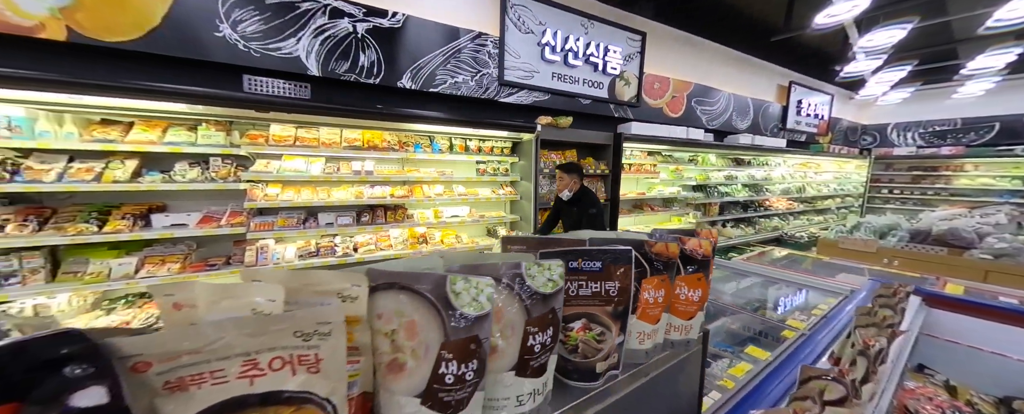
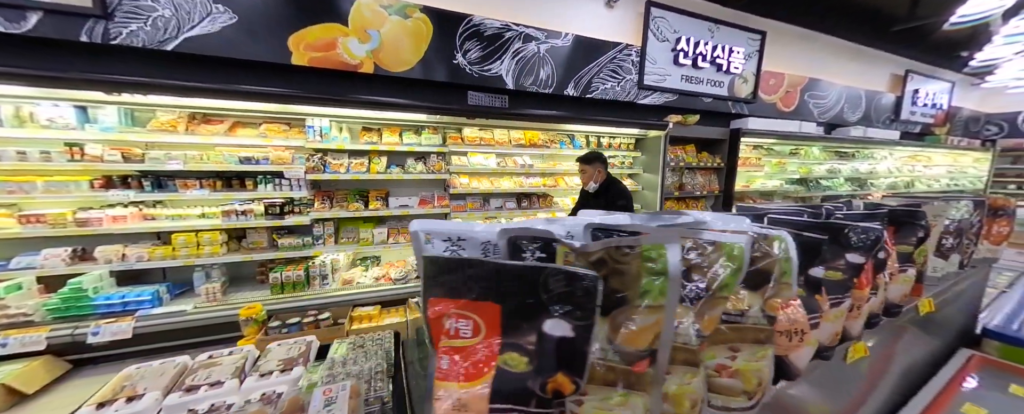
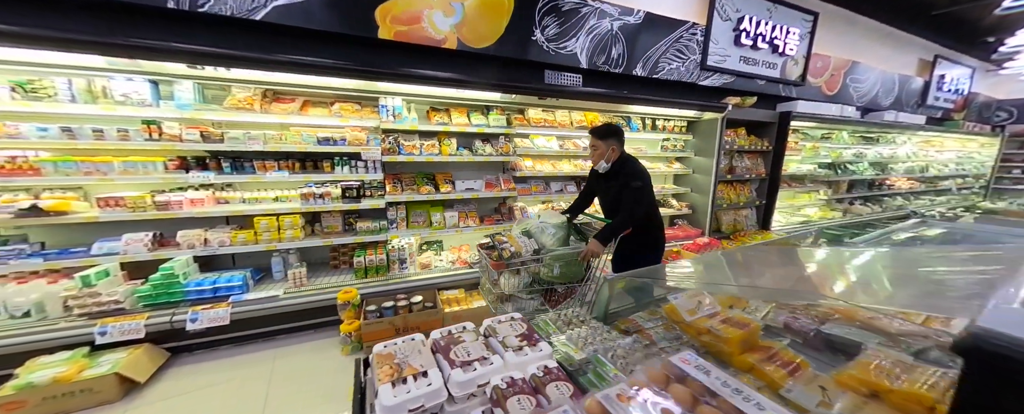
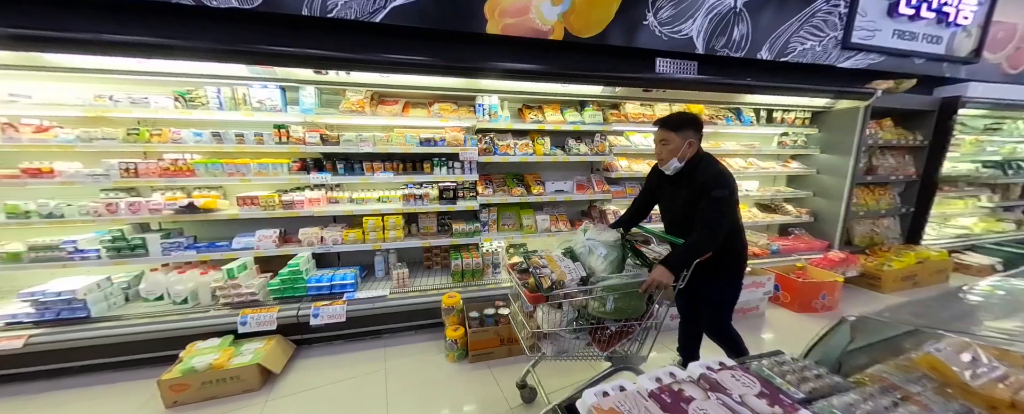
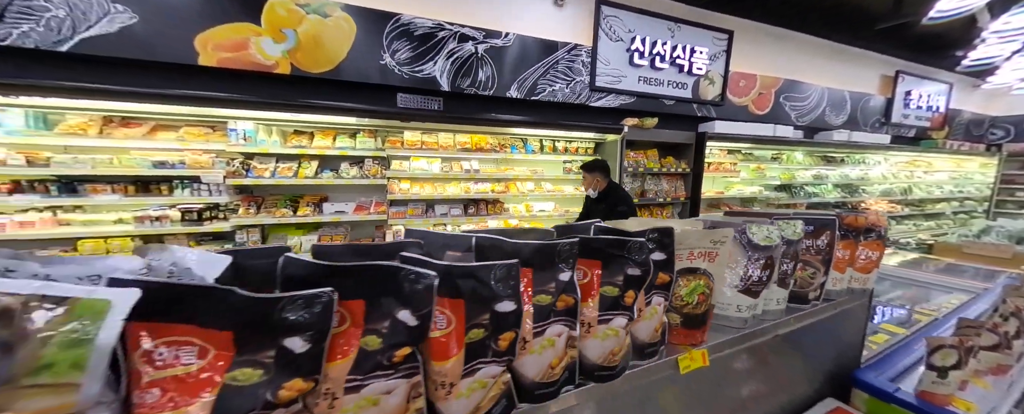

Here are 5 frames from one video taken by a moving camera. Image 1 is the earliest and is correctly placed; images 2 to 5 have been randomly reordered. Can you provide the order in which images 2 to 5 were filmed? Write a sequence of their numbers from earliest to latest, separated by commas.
5, 2, 3, 4
